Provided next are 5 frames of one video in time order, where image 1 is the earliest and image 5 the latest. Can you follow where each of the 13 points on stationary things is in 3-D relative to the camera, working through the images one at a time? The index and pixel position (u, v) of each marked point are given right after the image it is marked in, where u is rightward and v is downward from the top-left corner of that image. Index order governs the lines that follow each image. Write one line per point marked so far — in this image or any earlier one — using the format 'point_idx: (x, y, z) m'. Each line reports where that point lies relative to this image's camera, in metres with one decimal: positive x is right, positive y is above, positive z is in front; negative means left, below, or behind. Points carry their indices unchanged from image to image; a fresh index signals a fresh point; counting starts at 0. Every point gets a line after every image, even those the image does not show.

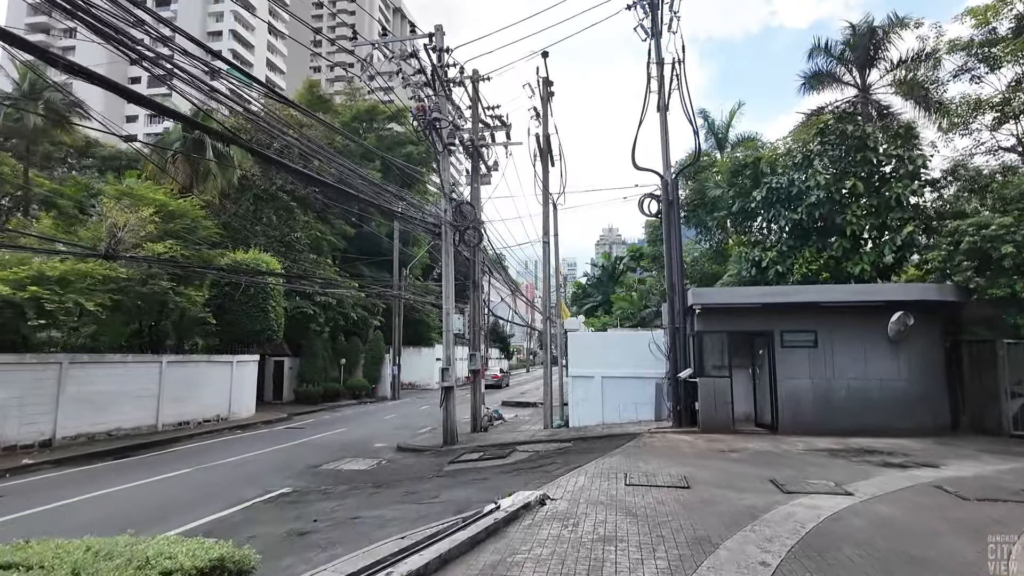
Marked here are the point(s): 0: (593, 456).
0: (+1.4, -2.9, +10.2) m
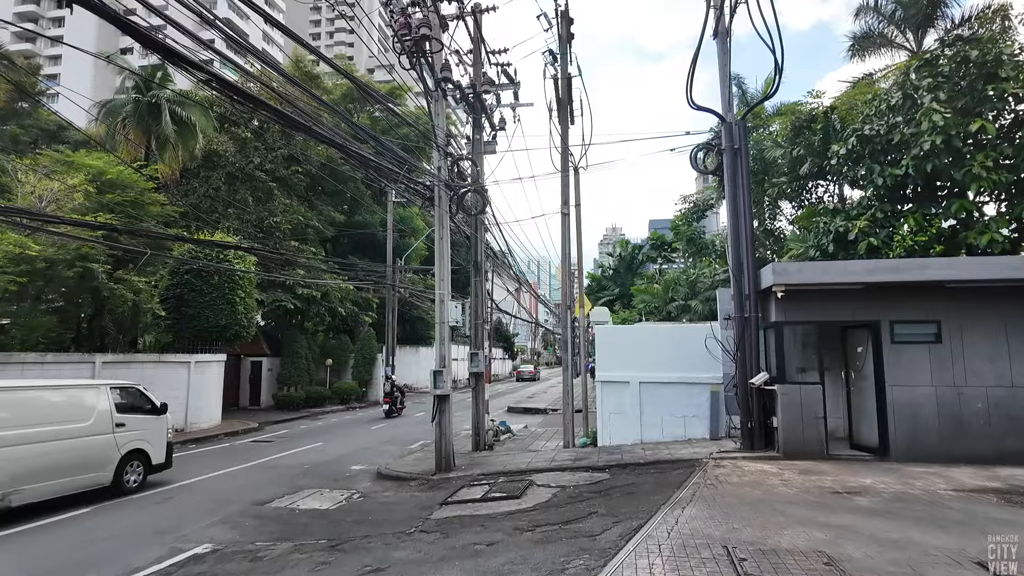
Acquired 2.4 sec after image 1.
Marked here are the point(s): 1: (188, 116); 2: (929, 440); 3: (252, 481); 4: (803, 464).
0: (+1.6, -2.5, +7.0) m
1: (-10.3, +5.5, +19.1) m
2: (+6.1, -2.2, +8.9) m
3: (-4.9, -3.6, +11.2) m
4: (+4.3, -2.6, +8.8) m
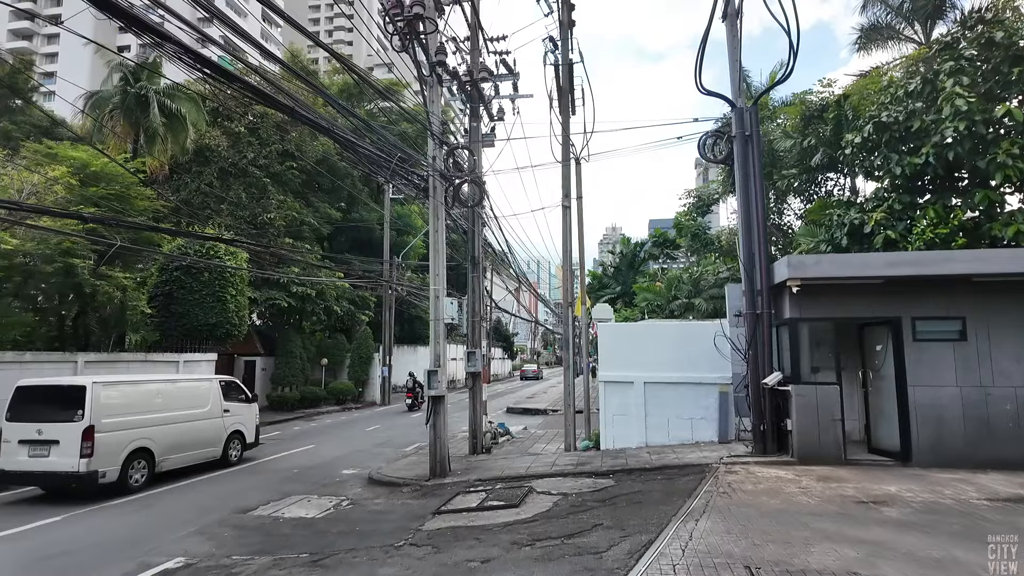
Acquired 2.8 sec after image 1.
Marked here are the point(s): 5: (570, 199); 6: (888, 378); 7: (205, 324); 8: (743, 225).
0: (+1.6, -2.4, +6.5) m
1: (-10.3, +5.5, +18.6) m
2: (+6.1, -2.2, +8.3) m
3: (-4.9, -3.5, +10.7) m
4: (+4.2, -2.5, +8.3) m
5: (+1.2, +1.9, +12.8) m
6: (+5.6, -1.3, +8.9) m
7: (-9.3, -1.1, +18.1) m
8: (+3.7, +1.0, +9.5) m
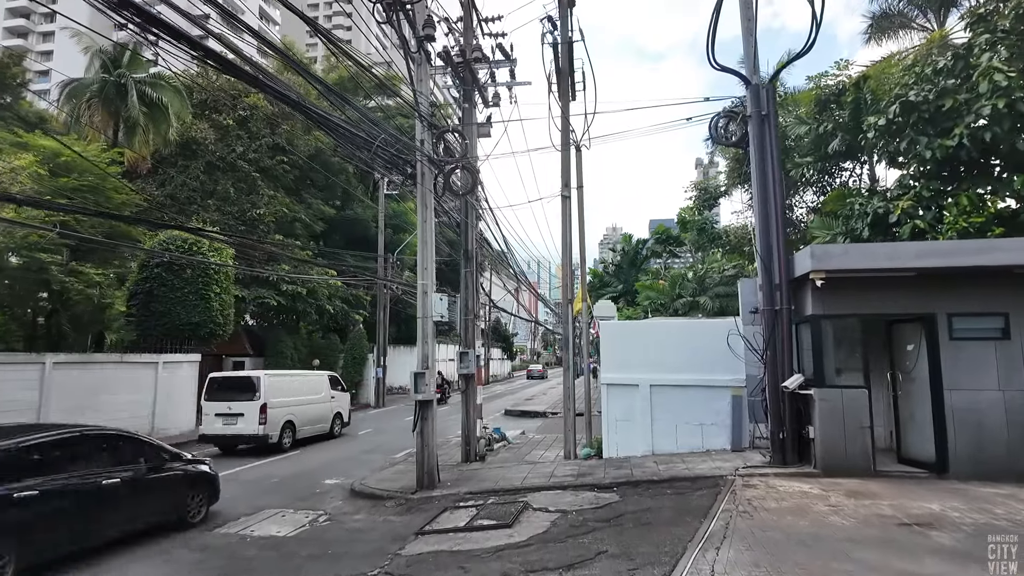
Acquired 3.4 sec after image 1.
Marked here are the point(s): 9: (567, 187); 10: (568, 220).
0: (+1.5, -2.3, +5.6) m
1: (-10.4, +5.6, +17.7) m
2: (+6.0, -2.1, +7.5) m
3: (-5.0, -3.5, +9.9) m
4: (+4.2, -2.4, +7.4) m
5: (+1.1, +2.0, +11.9) m
6: (+5.5, -1.2, +8.1) m
7: (-9.3, -1.0, +17.3) m
8: (+3.6, +1.1, +8.7) m
9: (+1.1, +2.0, +11.9) m
10: (+1.1, +1.4, +11.9) m
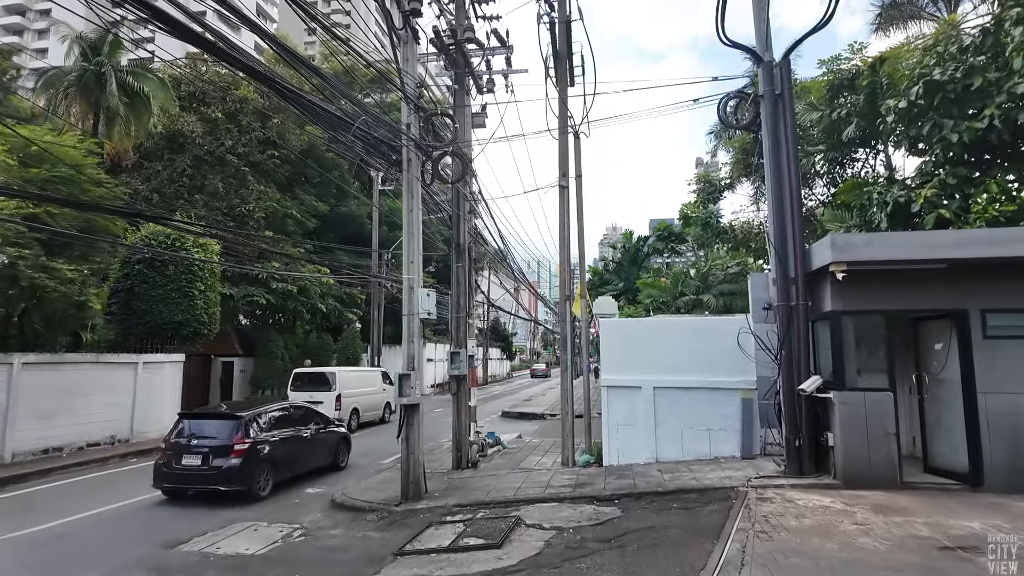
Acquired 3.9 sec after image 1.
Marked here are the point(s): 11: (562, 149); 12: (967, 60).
0: (+1.4, -2.3, +5.0) m
1: (-10.5, +5.7, +17.1) m
2: (+5.9, -2.0, +6.8) m
3: (-5.1, -3.4, +9.2) m
4: (+4.0, -2.3, +6.7) m
5: (+1.0, +2.1, +11.2) m
6: (+5.4, -1.2, +7.4) m
7: (-9.4, -0.9, +16.6) m
8: (+3.5, +1.2, +8.0) m
9: (+1.0, +2.1, +11.2) m
10: (+1.0, +1.4, +11.2) m
11: (+0.9, +2.6, +11.3) m
12: (+6.6, +3.3, +8.7) m
